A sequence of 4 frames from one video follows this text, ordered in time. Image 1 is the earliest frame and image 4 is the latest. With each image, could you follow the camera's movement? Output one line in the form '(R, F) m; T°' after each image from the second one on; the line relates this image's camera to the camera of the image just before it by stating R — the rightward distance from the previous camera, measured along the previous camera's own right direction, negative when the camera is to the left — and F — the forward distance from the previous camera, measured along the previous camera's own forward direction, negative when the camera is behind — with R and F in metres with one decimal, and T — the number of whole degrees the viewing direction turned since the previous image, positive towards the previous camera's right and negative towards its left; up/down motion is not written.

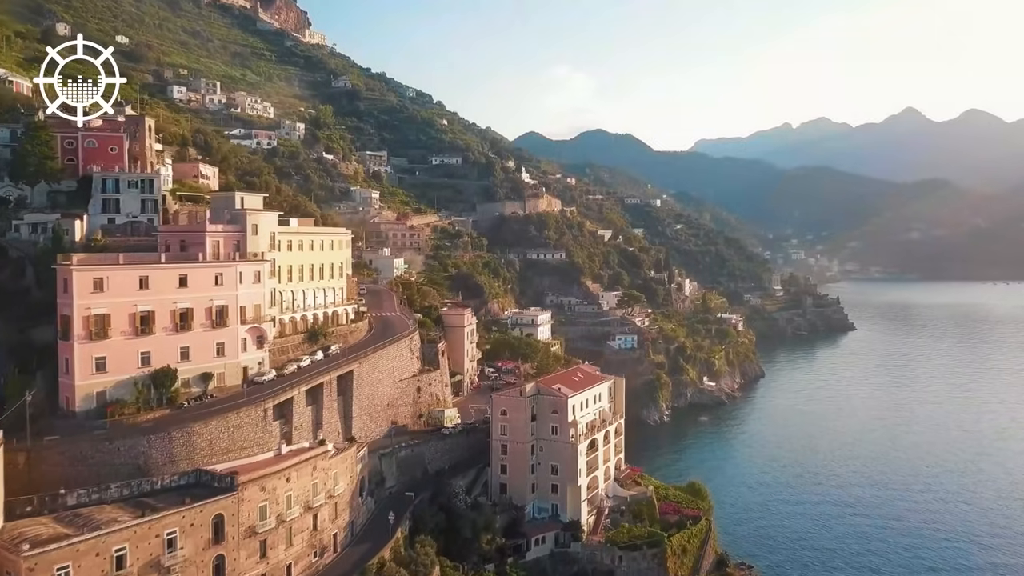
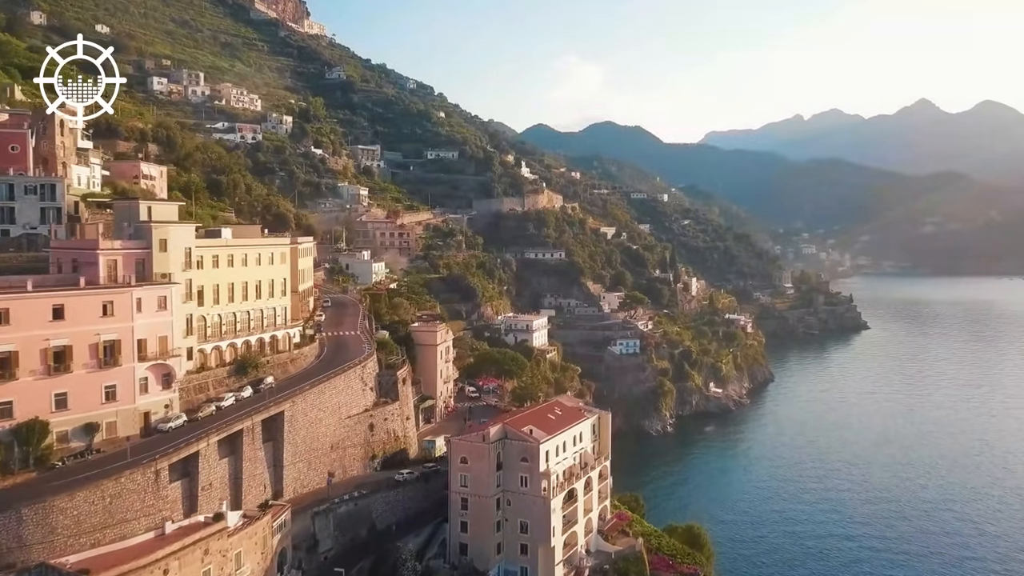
(+1.2, +3.7) m; -1°
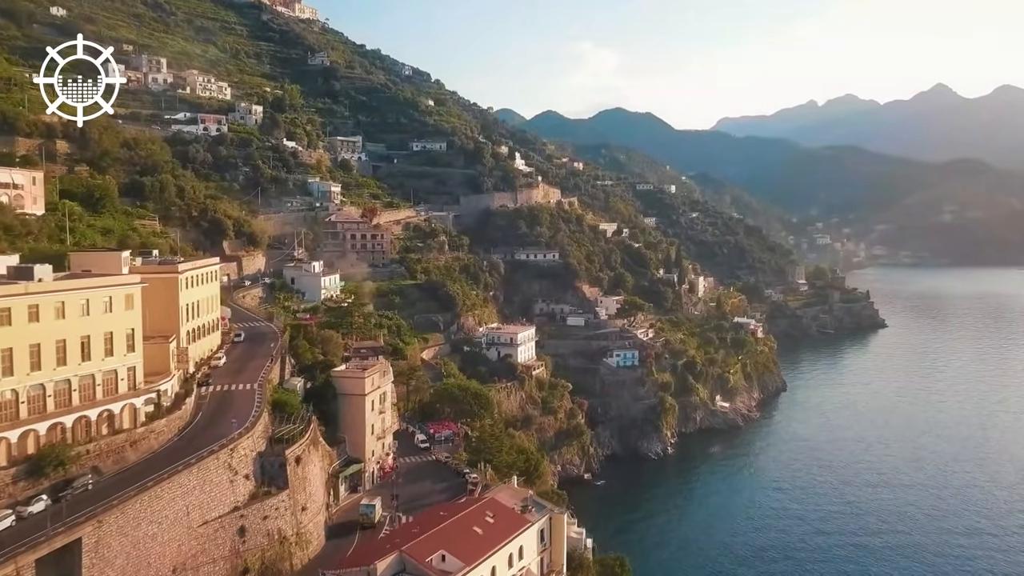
(+2.0, +6.2) m; -1°
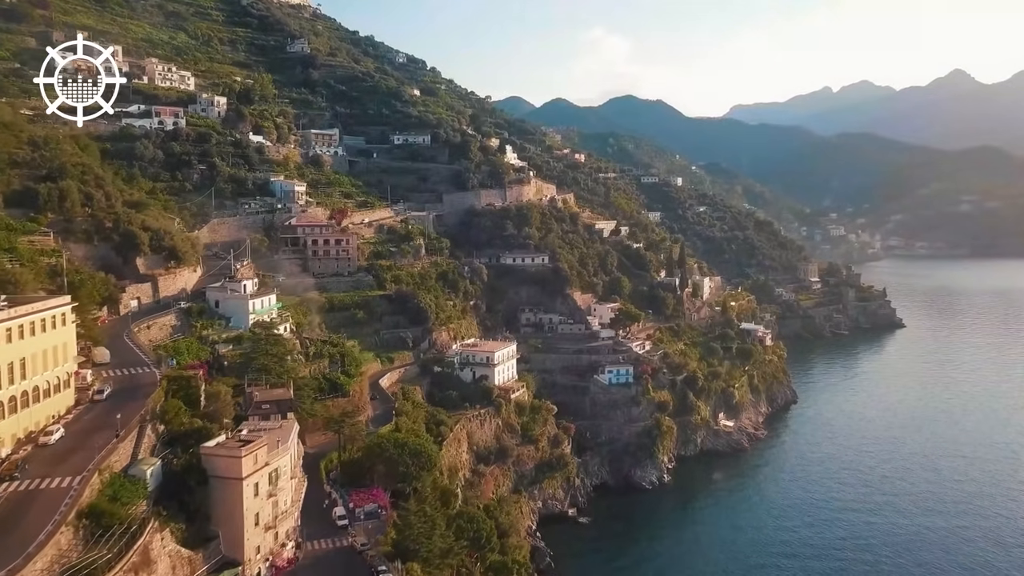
(+2.2, +5.8) m; -1°
